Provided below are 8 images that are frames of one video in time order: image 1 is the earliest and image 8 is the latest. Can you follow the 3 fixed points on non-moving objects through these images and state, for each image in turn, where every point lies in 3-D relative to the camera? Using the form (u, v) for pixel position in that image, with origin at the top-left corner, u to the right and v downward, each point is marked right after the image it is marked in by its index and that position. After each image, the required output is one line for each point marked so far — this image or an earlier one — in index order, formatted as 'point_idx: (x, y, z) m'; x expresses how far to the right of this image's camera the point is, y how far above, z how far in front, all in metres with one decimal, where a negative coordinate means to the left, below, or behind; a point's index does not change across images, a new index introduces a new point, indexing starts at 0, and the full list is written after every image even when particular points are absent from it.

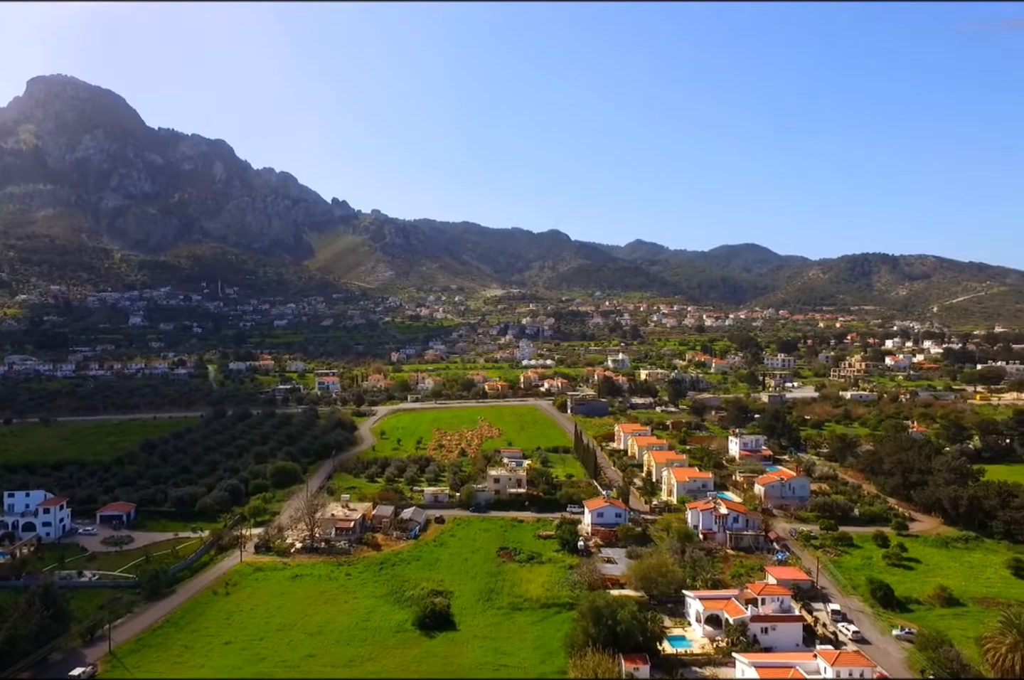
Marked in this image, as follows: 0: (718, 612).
0: (+5.4, -7.1, +18.2) m
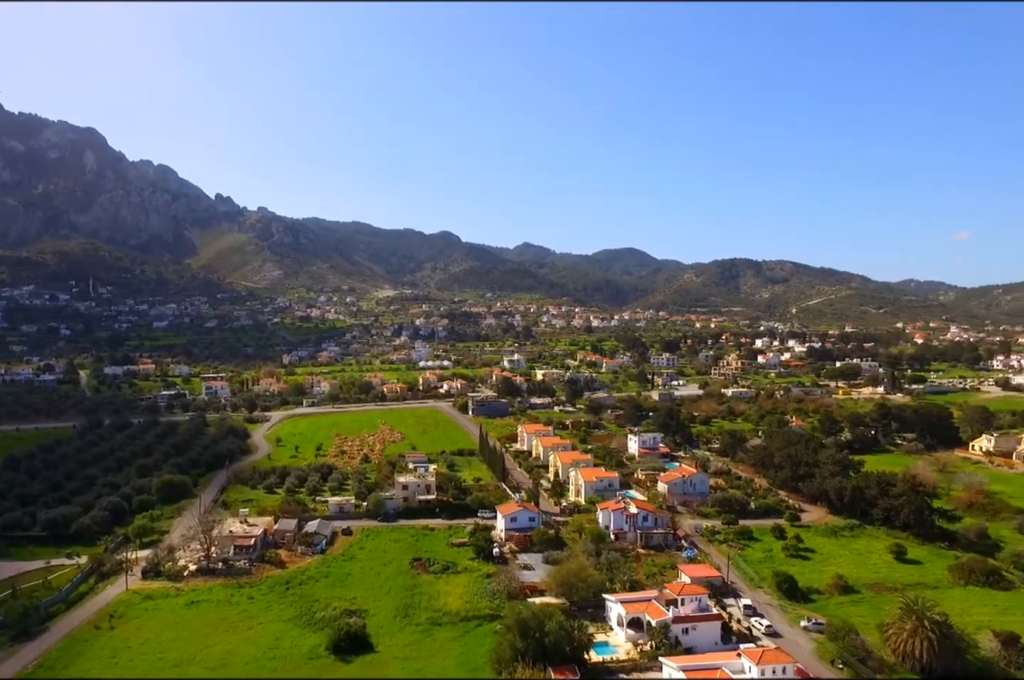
0: (+3.3, -7.2, +18.2) m
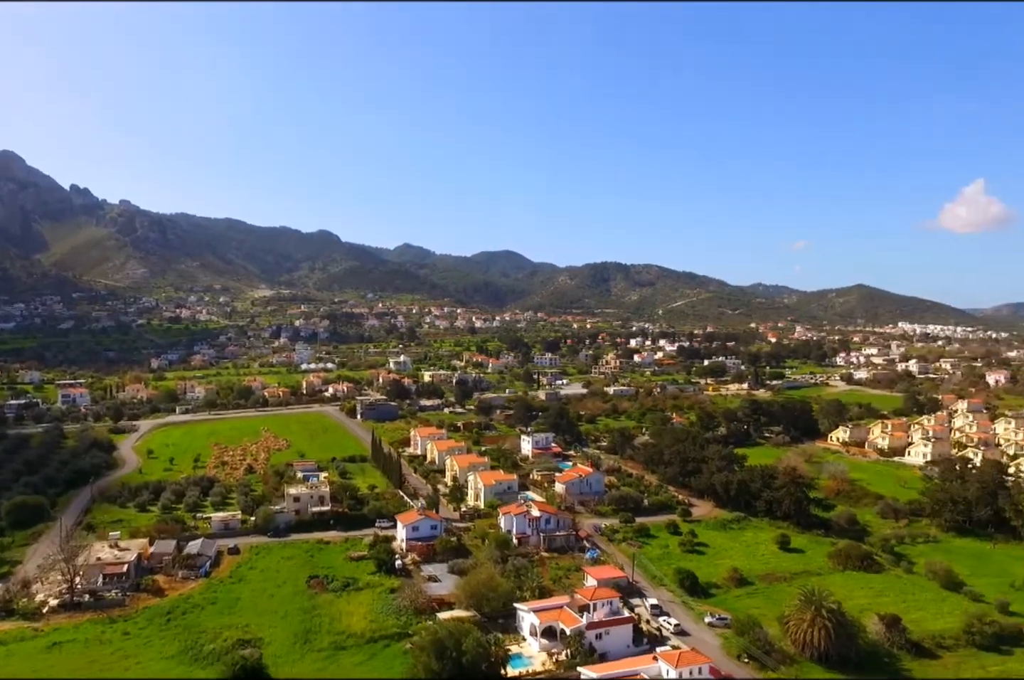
0: (+1.1, -7.2, +17.8) m
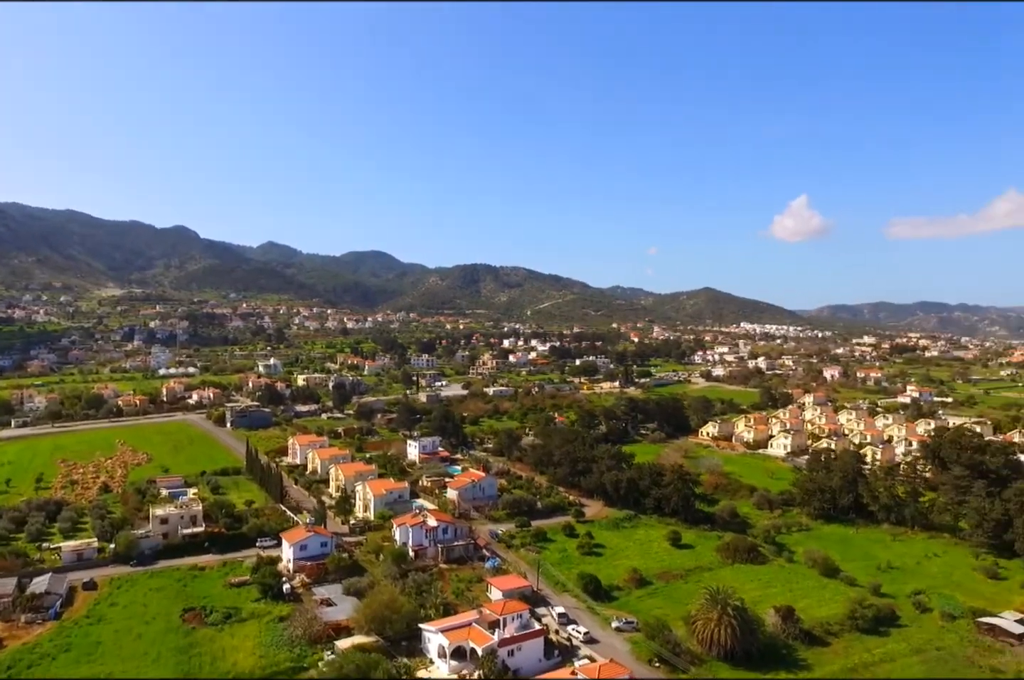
0: (-1.2, -7.3, +16.9) m
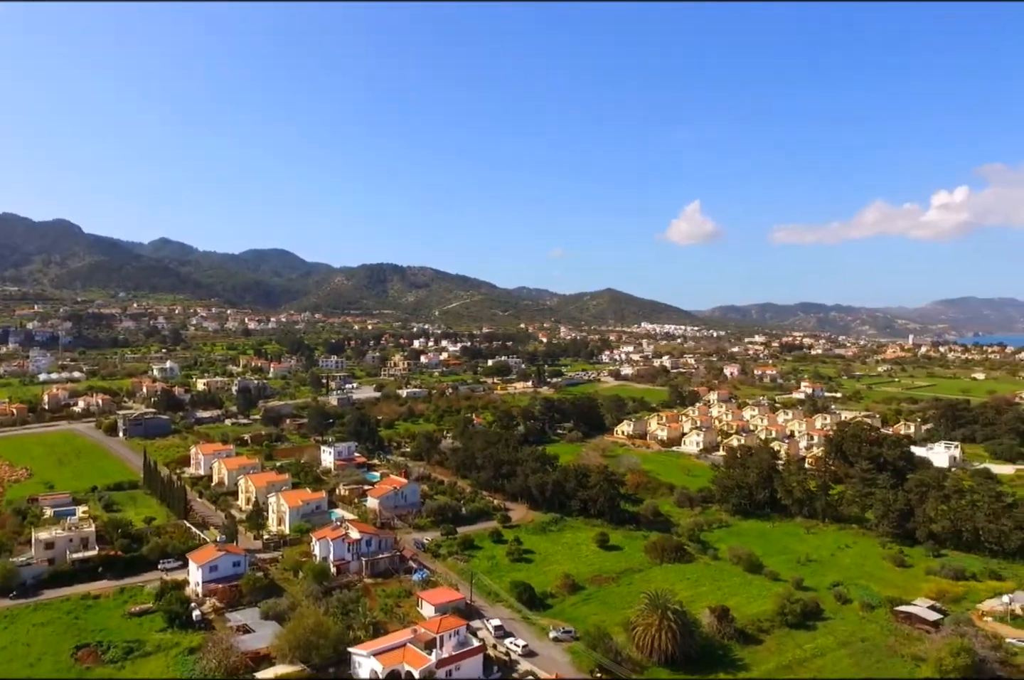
0: (-2.6, -7.3, +15.7) m
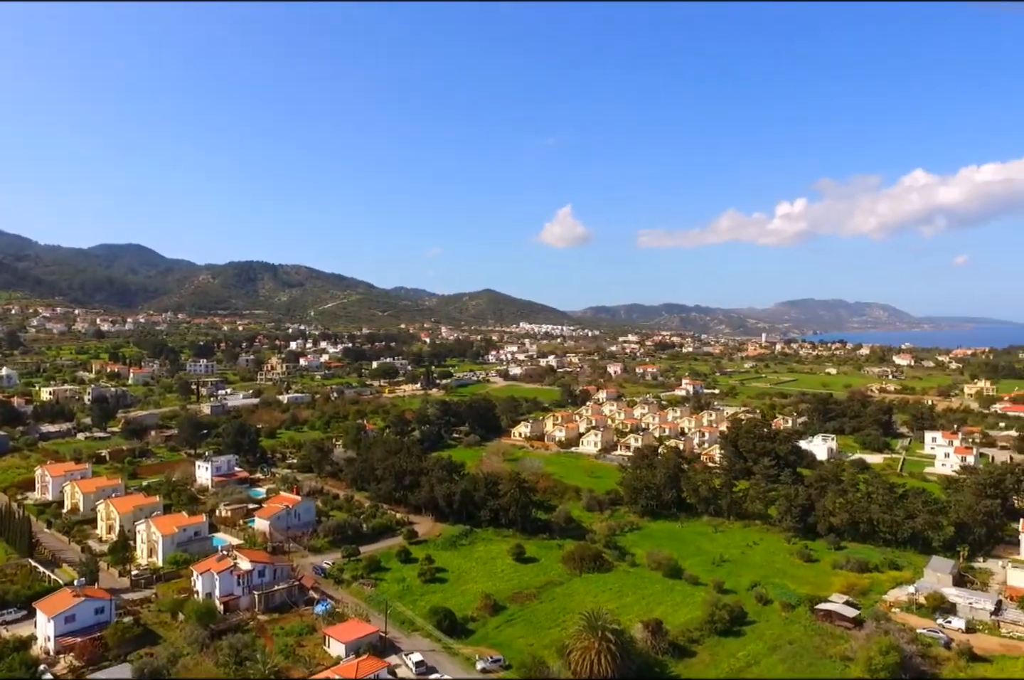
0: (-3.8, -7.4, +13.3) m
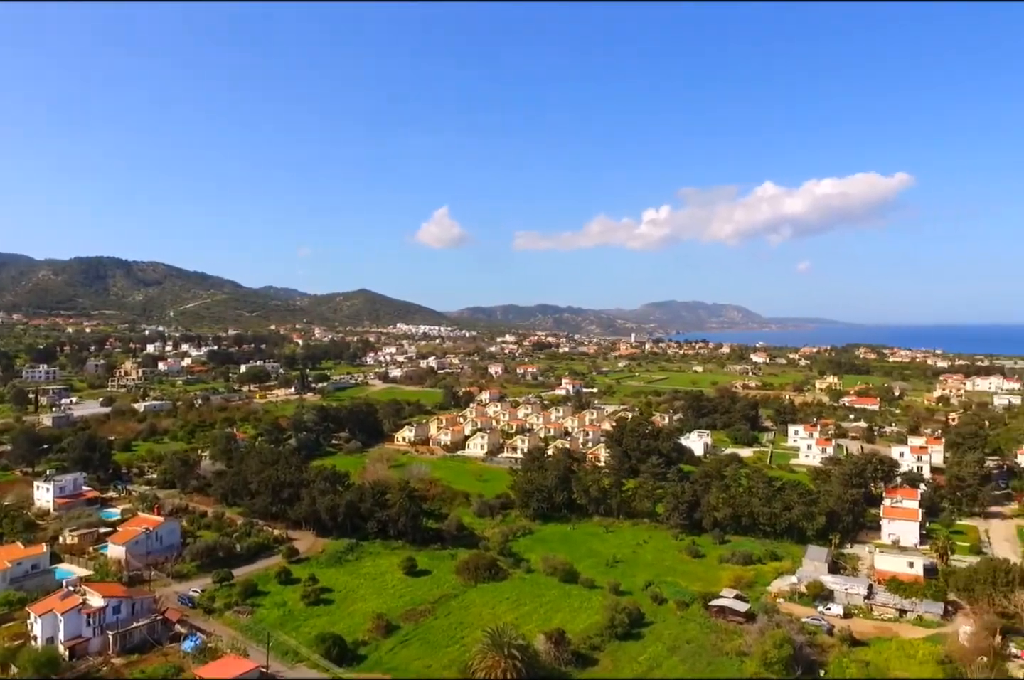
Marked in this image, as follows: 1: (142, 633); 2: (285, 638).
0: (-5.3, -7.4, +11.4) m
1: (-10.2, -8.1, +19.3) m
2: (-6.5, -8.3, +19.8) m
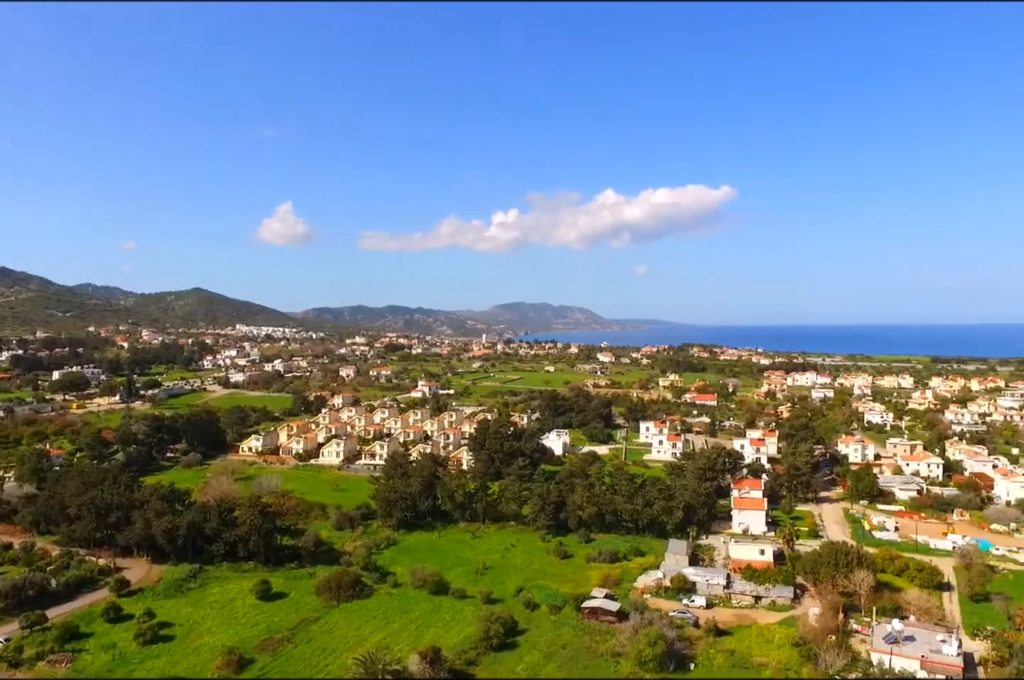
0: (-6.8, -7.5, +9.0) m
1: (-13.3, -8.1, +15.8) m
2: (-9.7, -8.4, +17.0) m
